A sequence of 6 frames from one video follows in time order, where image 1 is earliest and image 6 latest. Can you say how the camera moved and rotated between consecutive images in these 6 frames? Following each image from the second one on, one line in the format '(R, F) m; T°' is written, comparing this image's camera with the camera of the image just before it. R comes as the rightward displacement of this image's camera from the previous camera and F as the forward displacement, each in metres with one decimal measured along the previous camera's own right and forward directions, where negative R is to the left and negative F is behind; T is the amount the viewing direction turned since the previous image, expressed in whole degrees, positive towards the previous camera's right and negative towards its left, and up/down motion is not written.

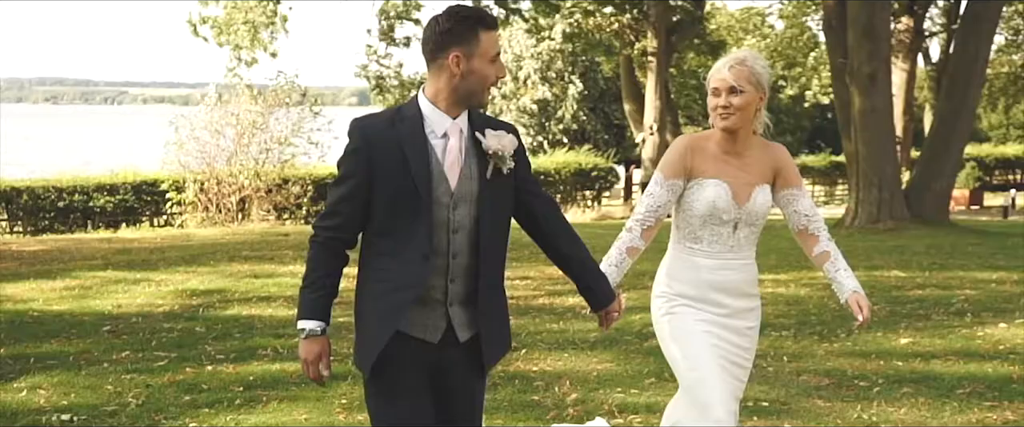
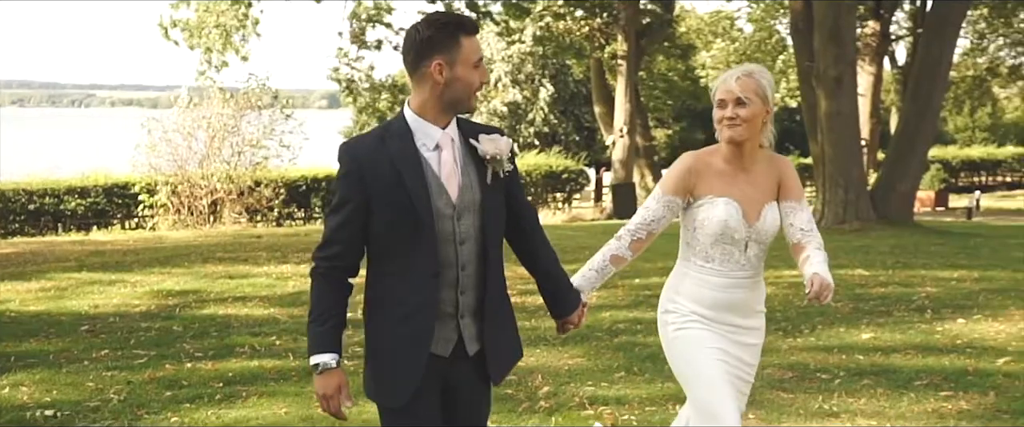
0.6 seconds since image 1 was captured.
(0.0, -0.2) m; +1°
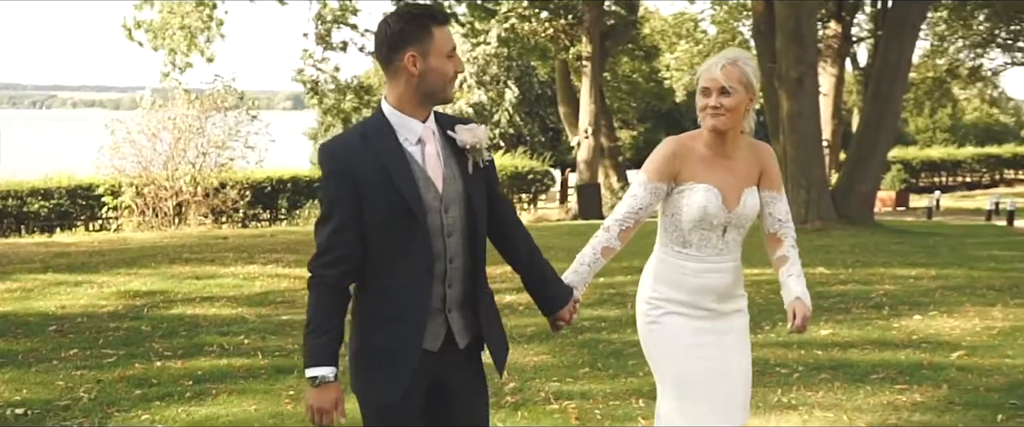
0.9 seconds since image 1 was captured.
(0.0, -0.1) m; +2°
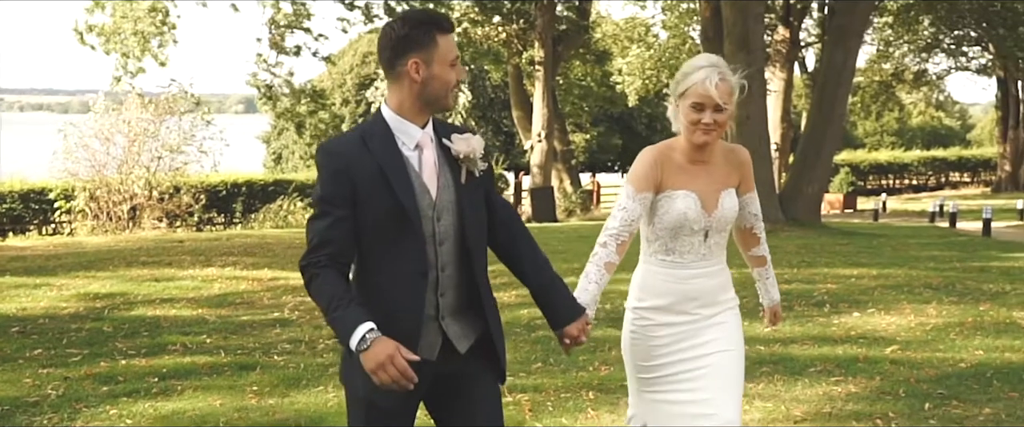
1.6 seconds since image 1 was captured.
(0.0, -0.3) m; +2°
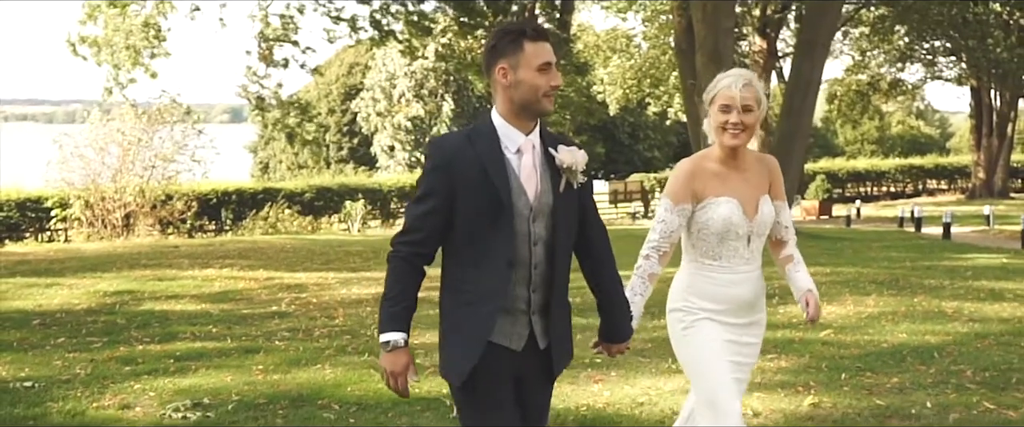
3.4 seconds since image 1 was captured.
(+0.1, -1.1) m; +1°
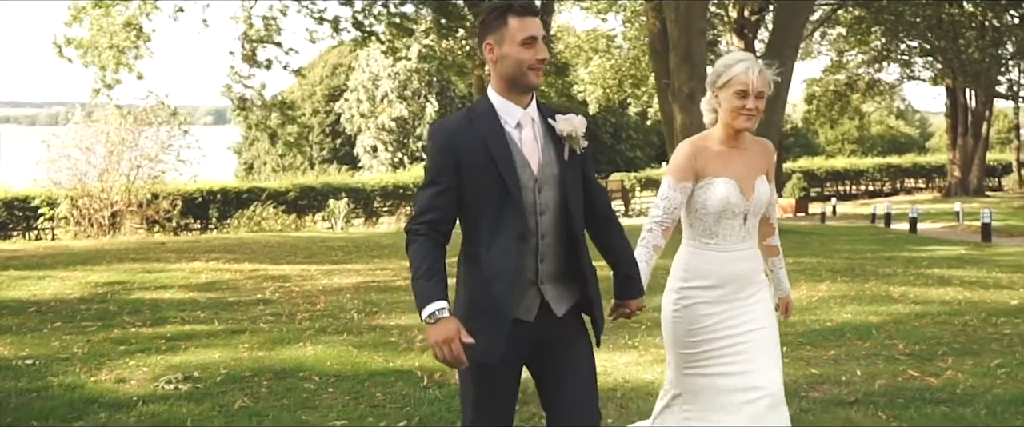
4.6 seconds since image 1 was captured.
(+0.1, -0.7) m; +1°
